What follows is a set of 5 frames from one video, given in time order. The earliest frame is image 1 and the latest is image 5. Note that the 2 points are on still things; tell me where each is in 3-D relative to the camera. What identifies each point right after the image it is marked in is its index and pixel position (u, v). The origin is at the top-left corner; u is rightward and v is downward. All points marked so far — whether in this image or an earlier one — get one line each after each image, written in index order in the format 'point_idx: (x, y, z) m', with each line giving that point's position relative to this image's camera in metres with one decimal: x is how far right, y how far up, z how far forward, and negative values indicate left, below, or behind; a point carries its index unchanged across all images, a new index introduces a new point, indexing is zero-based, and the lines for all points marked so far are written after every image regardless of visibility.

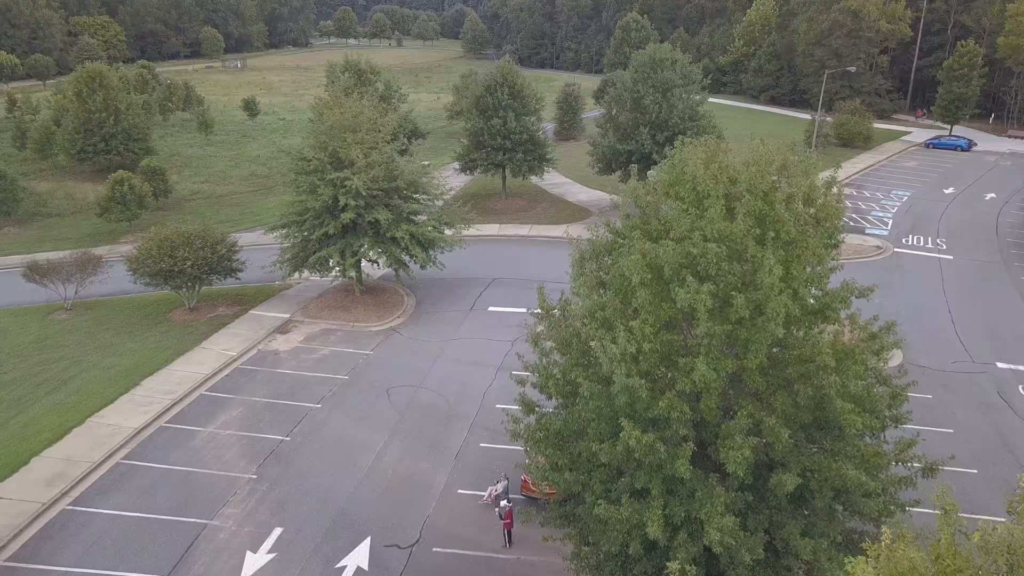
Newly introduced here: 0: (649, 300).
0: (+1.6, -0.1, +9.7) m
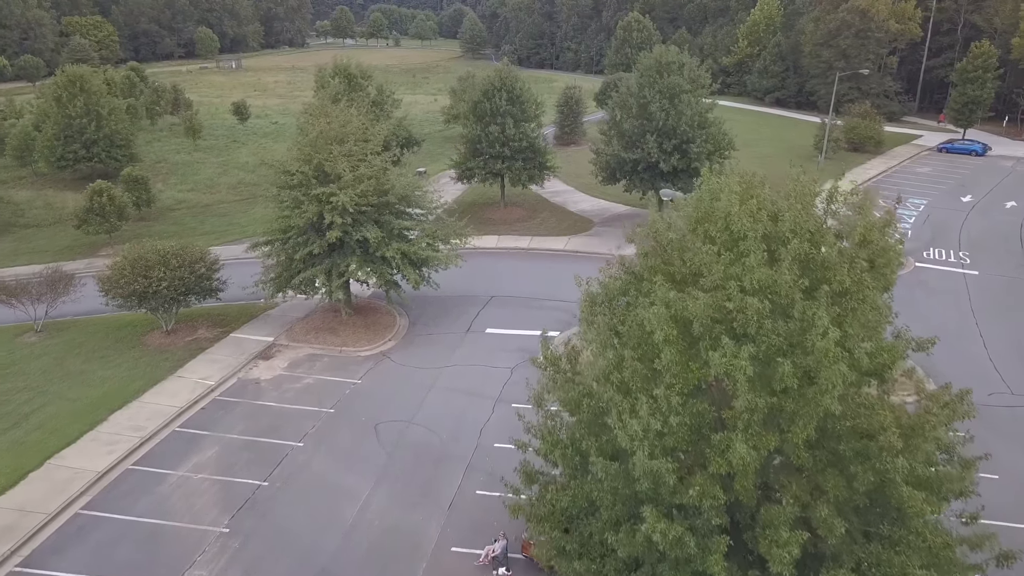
0: (+1.6, -0.7, +8.1) m
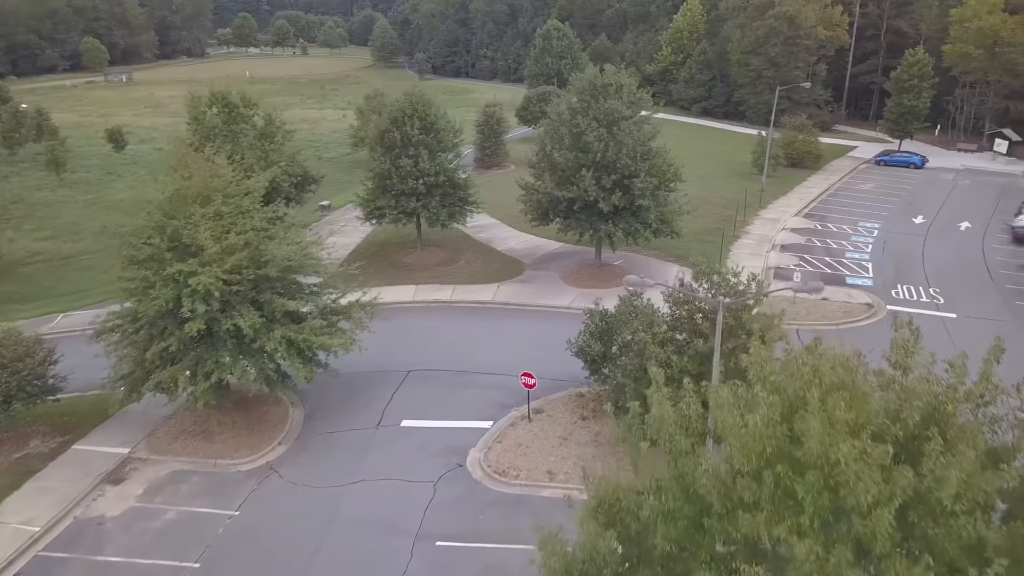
0: (+1.2, -2.5, +4.0) m
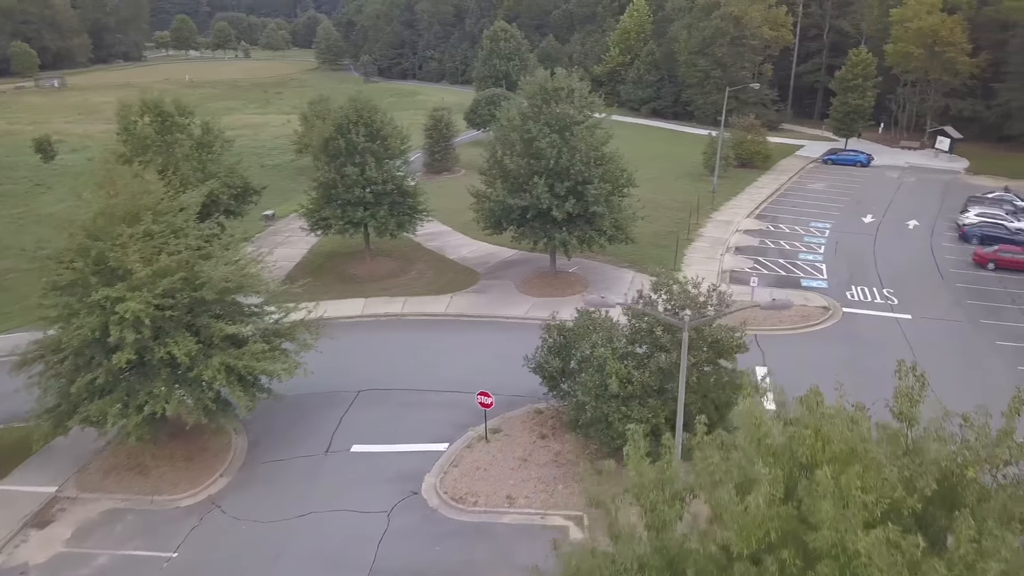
0: (+1.1, -2.7, +3.3) m
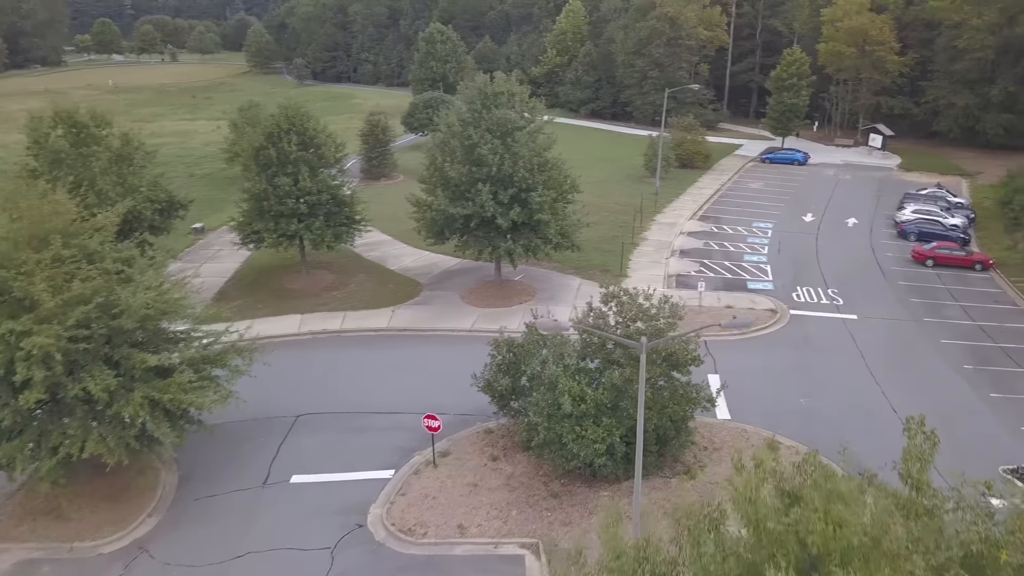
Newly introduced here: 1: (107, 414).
0: (+1.0, -3.0, +2.6) m
1: (-7.1, -2.2, +14.2) m
